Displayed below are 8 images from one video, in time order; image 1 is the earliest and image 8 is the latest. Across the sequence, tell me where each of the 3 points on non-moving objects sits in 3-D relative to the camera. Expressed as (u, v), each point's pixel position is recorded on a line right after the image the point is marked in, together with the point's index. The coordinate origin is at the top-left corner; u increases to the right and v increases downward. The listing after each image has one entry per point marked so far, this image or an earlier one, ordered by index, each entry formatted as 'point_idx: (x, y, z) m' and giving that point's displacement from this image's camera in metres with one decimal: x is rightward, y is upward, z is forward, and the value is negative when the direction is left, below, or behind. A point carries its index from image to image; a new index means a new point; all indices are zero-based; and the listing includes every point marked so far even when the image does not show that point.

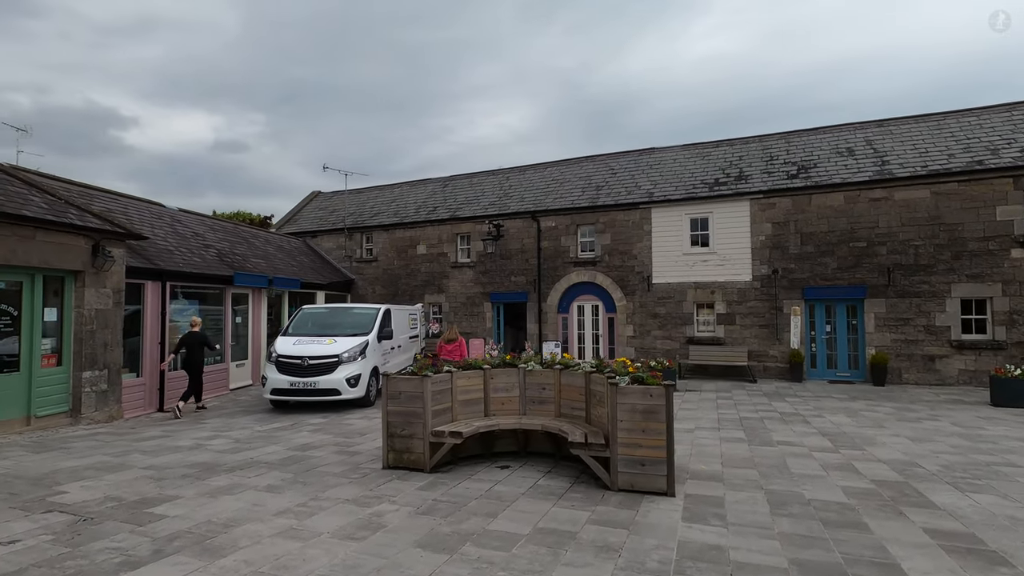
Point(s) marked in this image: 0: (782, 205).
0: (+7.4, +2.3, +14.7) m
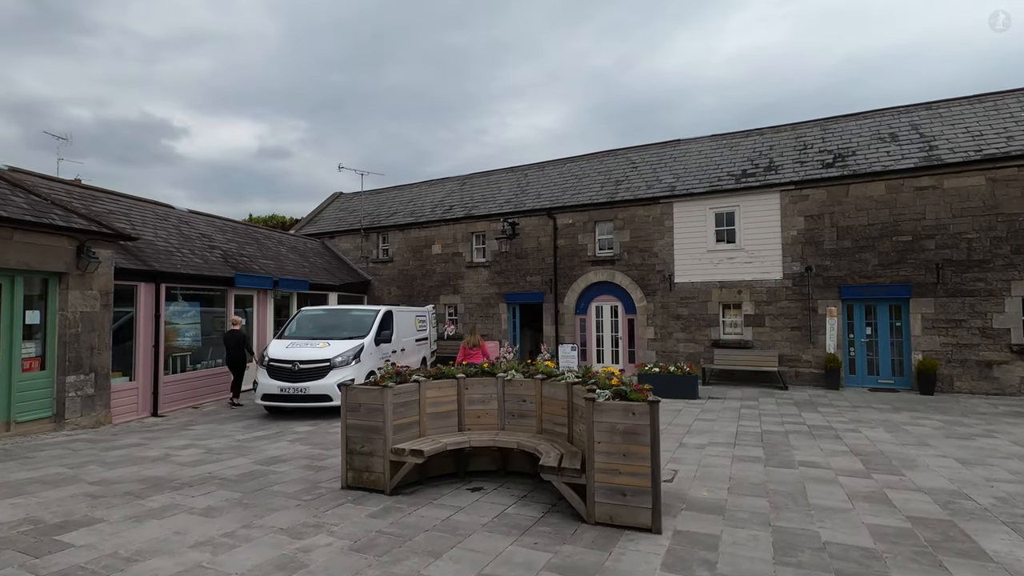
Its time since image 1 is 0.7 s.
0: (+7.6, +2.3, +13.5) m
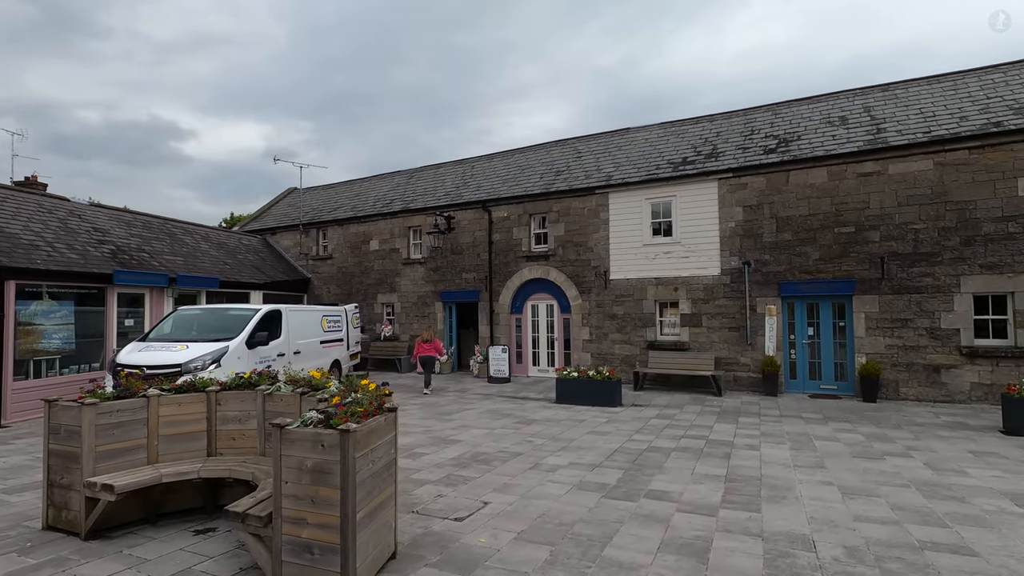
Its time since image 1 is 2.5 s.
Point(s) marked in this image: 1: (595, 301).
0: (+5.6, +2.4, +12.3) m
1: (+2.2, -0.3, +14.2) m
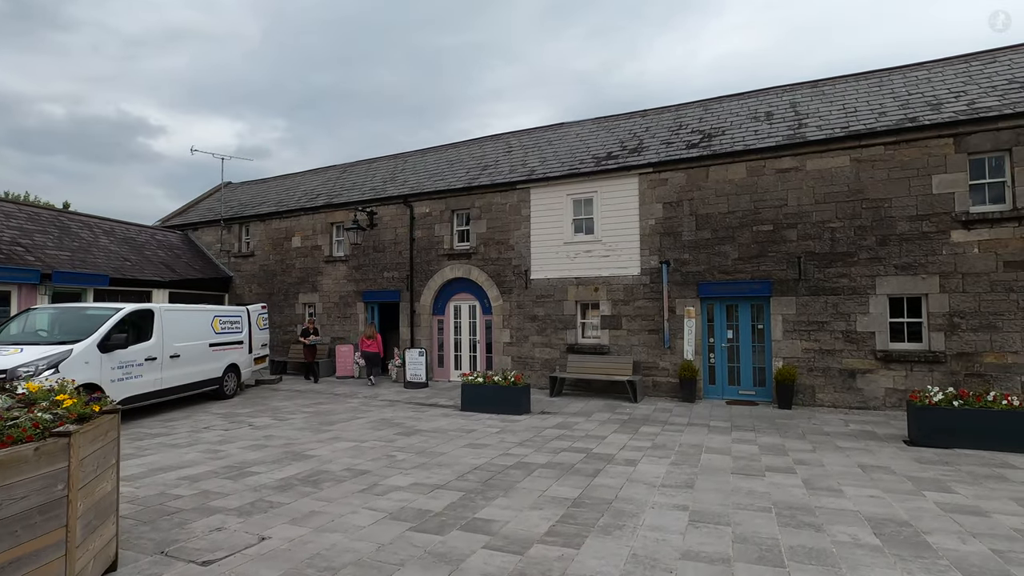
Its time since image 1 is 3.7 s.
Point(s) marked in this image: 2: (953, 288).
0: (+3.6, +2.4, +11.8) m
1: (+0.1, -0.3, +13.5) m
2: (+7.7, 0.0, +9.5) m
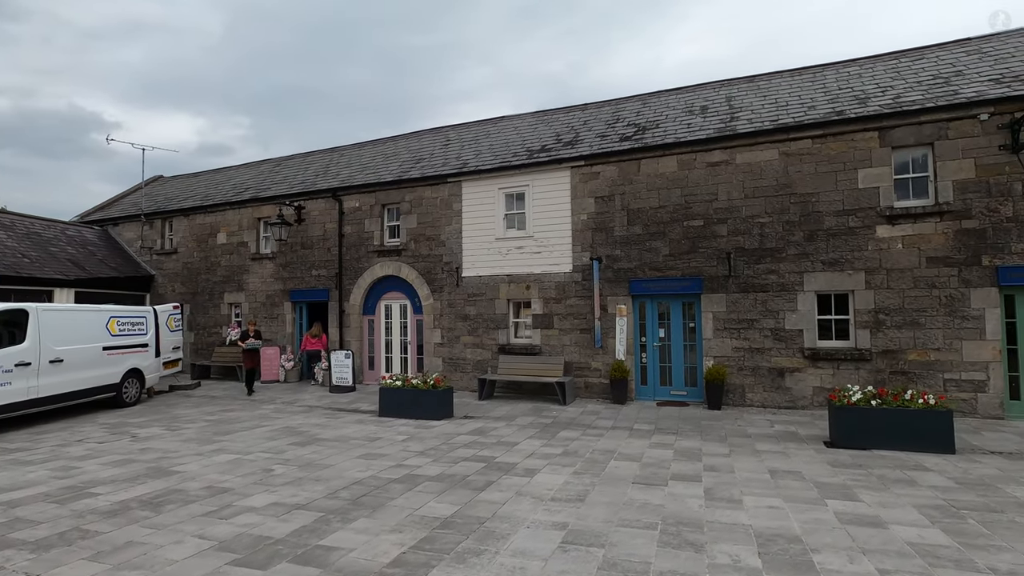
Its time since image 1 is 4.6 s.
0: (+2.0, +2.4, +11.4) m
1: (-1.6, -0.3, +12.9) m
2: (+6.3, +0.1, +9.3) m
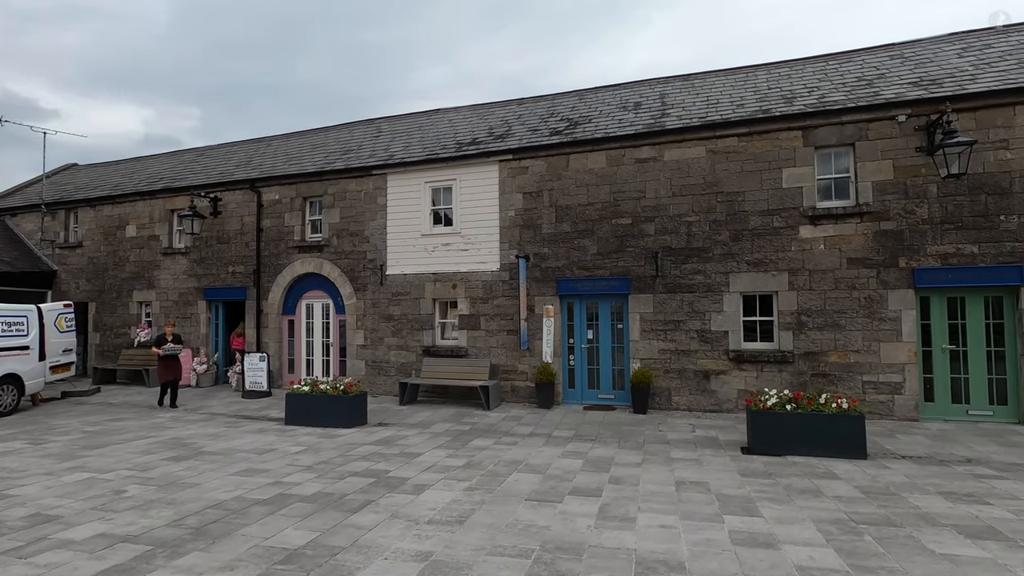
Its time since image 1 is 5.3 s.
0: (+0.5, +2.4, +10.9) m
1: (-3.2, -0.3, +12.2) m
2: (+4.9, 0.0, +9.2) m
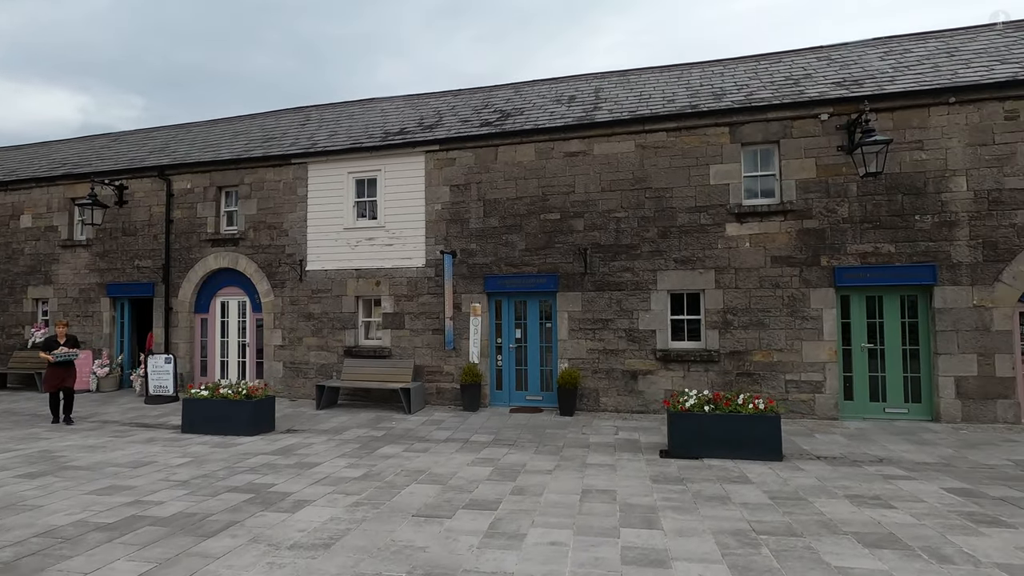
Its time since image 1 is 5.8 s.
0: (-0.9, +2.5, +10.4) m
1: (-4.7, -0.2, +11.4) m
2: (+3.6, +0.1, +9.0) m
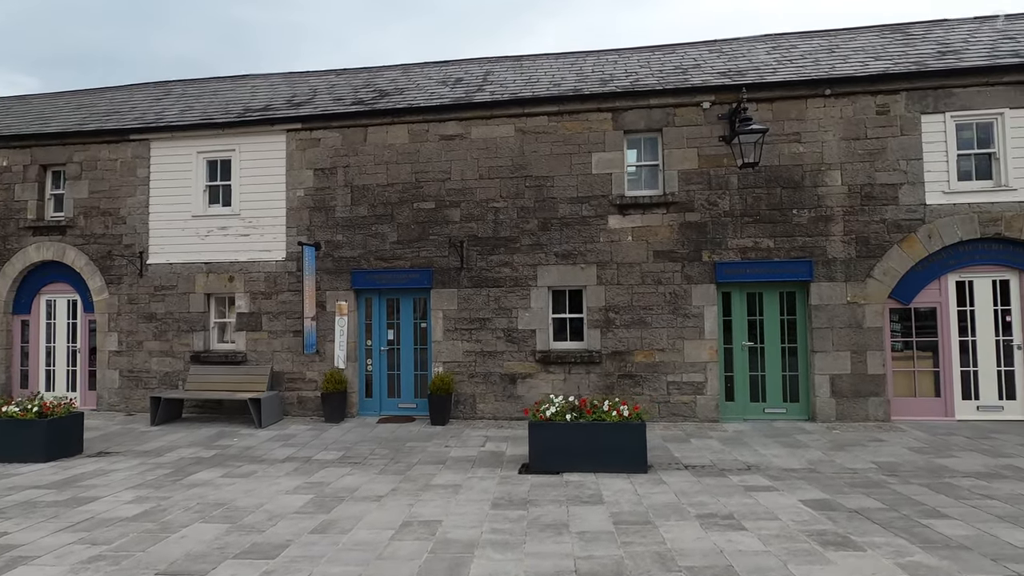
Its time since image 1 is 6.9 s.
0: (-3.2, +2.5, +9.3) m
1: (-7.0, -0.1, +9.8) m
2: (+1.5, +0.1, +8.5) m
